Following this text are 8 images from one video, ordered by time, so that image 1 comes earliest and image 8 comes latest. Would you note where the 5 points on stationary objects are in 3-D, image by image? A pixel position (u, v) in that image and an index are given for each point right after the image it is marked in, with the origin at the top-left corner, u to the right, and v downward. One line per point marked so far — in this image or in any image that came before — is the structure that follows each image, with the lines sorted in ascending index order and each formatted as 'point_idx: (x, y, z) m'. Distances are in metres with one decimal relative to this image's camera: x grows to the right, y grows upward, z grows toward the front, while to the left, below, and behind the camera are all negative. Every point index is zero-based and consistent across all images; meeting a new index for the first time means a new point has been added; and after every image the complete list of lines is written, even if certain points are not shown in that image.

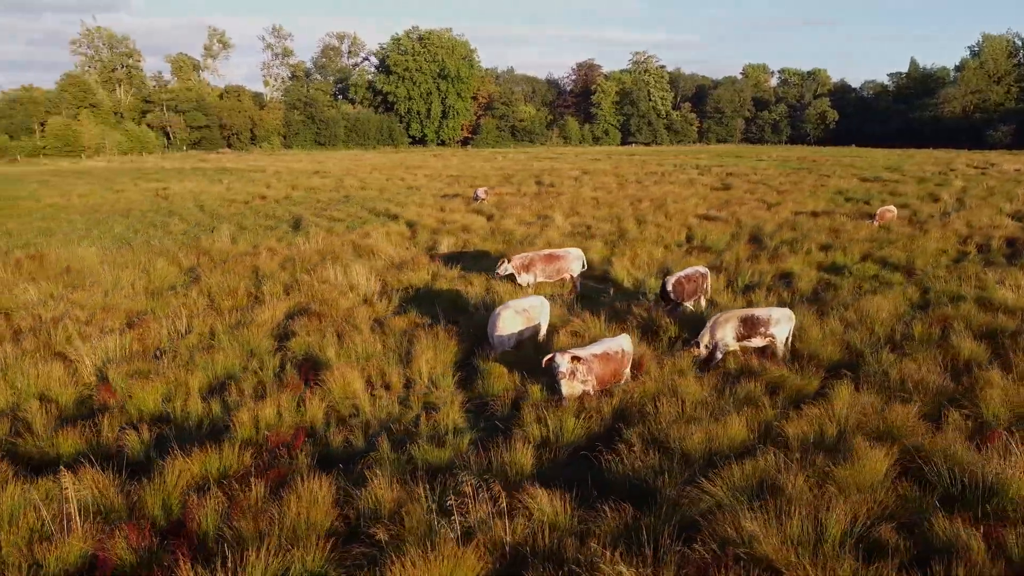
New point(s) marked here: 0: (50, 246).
0: (-6.7, +0.6, +11.8) m
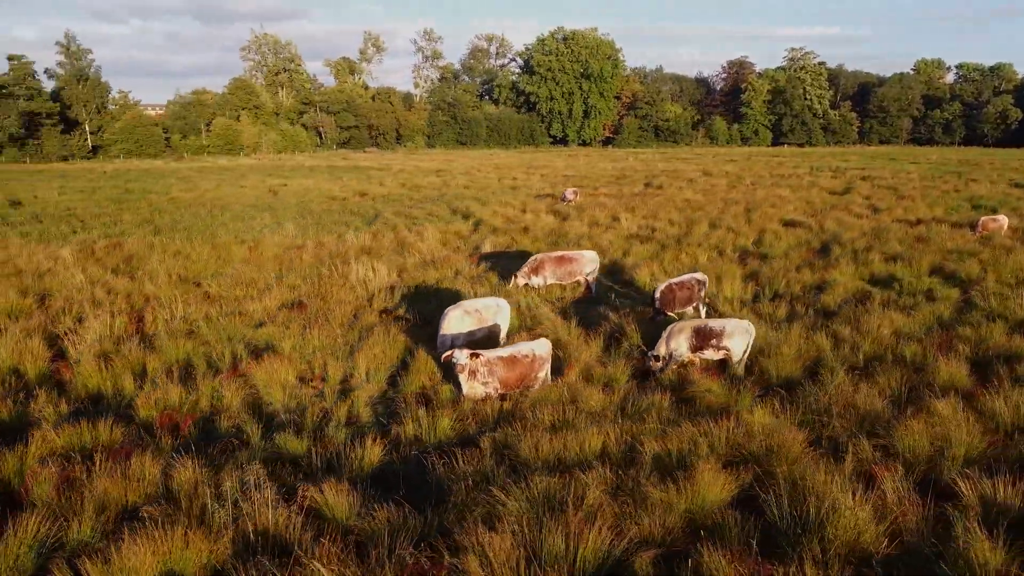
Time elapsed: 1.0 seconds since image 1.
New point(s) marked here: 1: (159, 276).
0: (-6.0, +0.8, +13.0) m
1: (-4.2, +0.1, +9.6) m
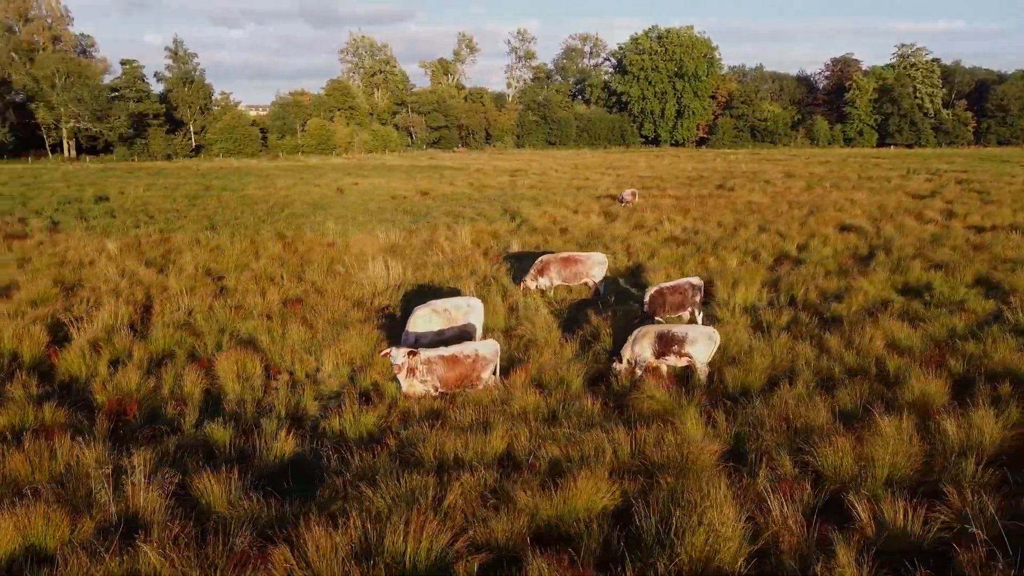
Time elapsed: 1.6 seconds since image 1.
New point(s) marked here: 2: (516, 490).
0: (-5.5, +1.0, +13.7) m
1: (-4.1, +0.2, +10.1) m
2: (0.0, -1.0, +3.9) m
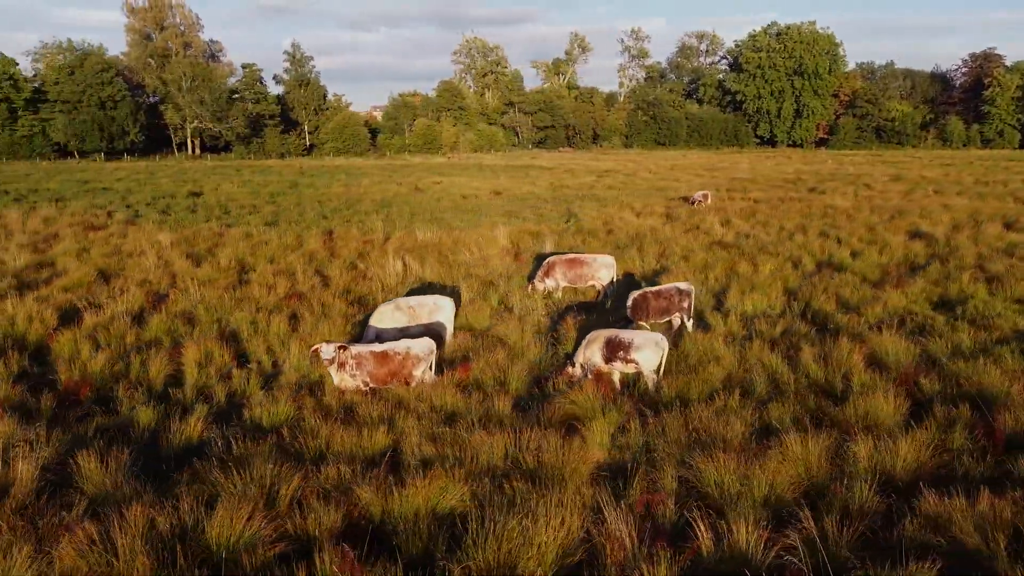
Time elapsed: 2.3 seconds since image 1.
0: (-4.7, +1.1, +14.4) m
1: (-3.9, +0.3, +10.7) m
2: (-0.7, -1.0, +3.9) m
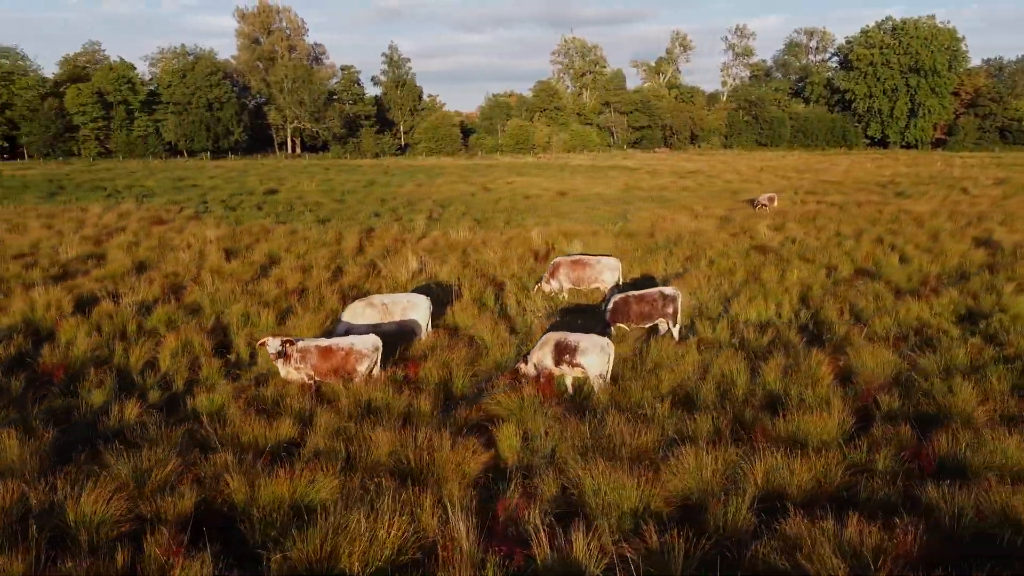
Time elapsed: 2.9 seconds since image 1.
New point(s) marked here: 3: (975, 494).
0: (-3.9, +1.2, +15.0) m
1: (-3.6, +0.4, +11.2) m
2: (-1.4, -0.9, +4.1) m
3: (+2.2, -1.0, +3.9) m
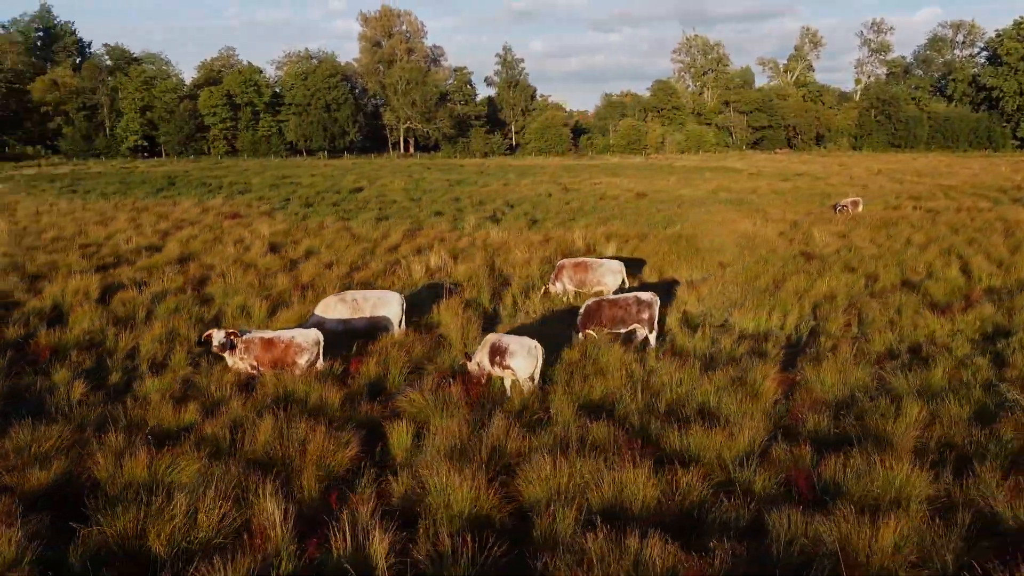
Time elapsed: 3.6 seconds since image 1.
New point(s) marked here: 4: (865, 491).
0: (-3.0, +1.3, +15.5) m
1: (-3.2, +0.5, +11.7) m
2: (-2.2, -0.9, +4.4) m
3: (+1.4, -1.1, +3.7) m
4: (+1.7, -1.0, +4.0) m
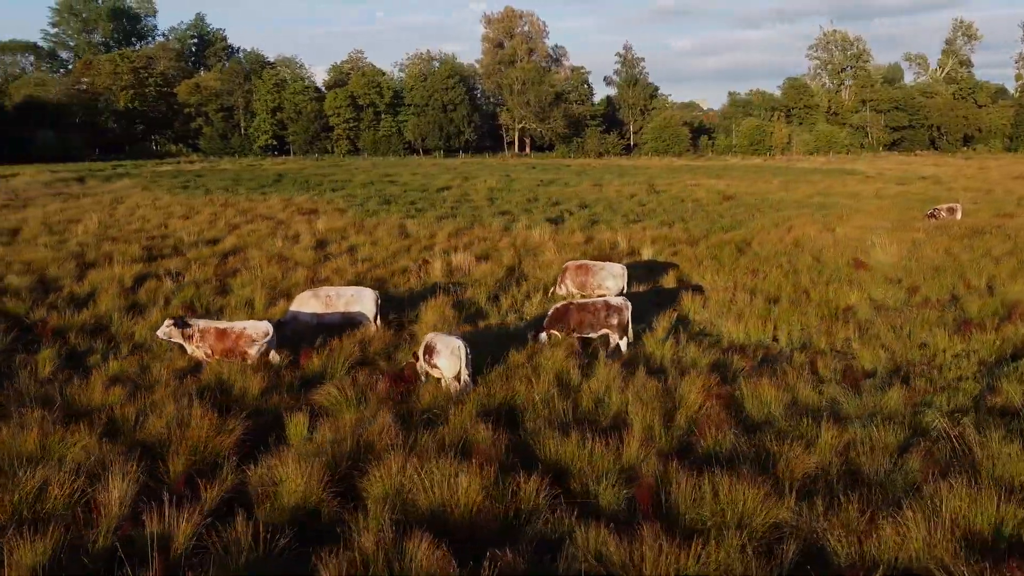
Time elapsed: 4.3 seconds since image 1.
0: (-1.8, +1.4, +15.9) m
1: (-2.7, +0.6, +12.2) m
2: (-2.9, -0.8, +4.8) m
3: (+0.5, -1.1, +3.5) m
4: (+0.9, -1.1, +3.8) m
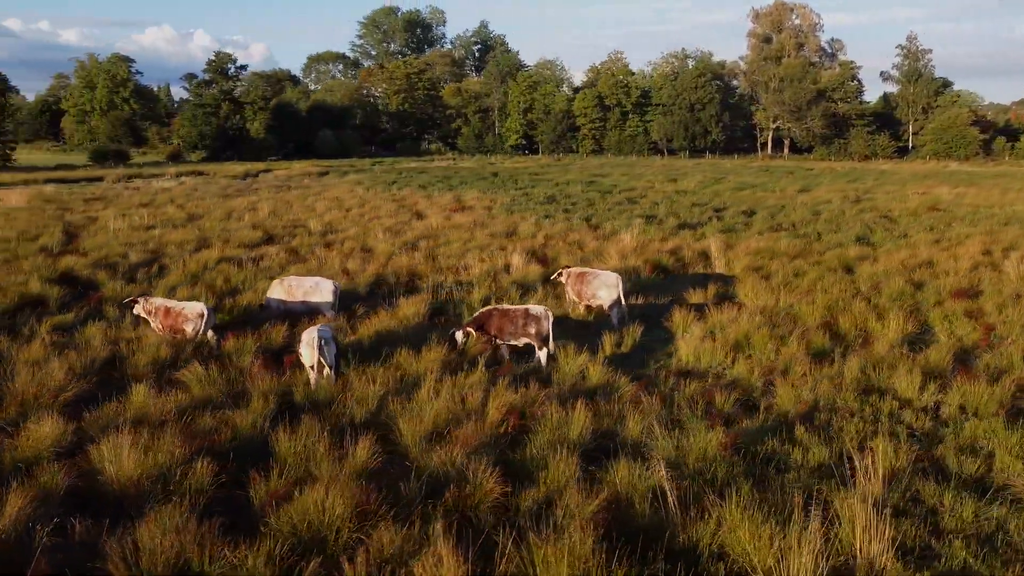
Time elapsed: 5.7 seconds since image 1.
0: (+0.7, +1.4, +16.1) m
1: (-1.4, +0.7, +12.9) m
2: (-4.2, -0.6, +6.0) m
3: (-1.5, -1.1, +3.6) m
4: (-1.0, -1.1, +3.8) m
